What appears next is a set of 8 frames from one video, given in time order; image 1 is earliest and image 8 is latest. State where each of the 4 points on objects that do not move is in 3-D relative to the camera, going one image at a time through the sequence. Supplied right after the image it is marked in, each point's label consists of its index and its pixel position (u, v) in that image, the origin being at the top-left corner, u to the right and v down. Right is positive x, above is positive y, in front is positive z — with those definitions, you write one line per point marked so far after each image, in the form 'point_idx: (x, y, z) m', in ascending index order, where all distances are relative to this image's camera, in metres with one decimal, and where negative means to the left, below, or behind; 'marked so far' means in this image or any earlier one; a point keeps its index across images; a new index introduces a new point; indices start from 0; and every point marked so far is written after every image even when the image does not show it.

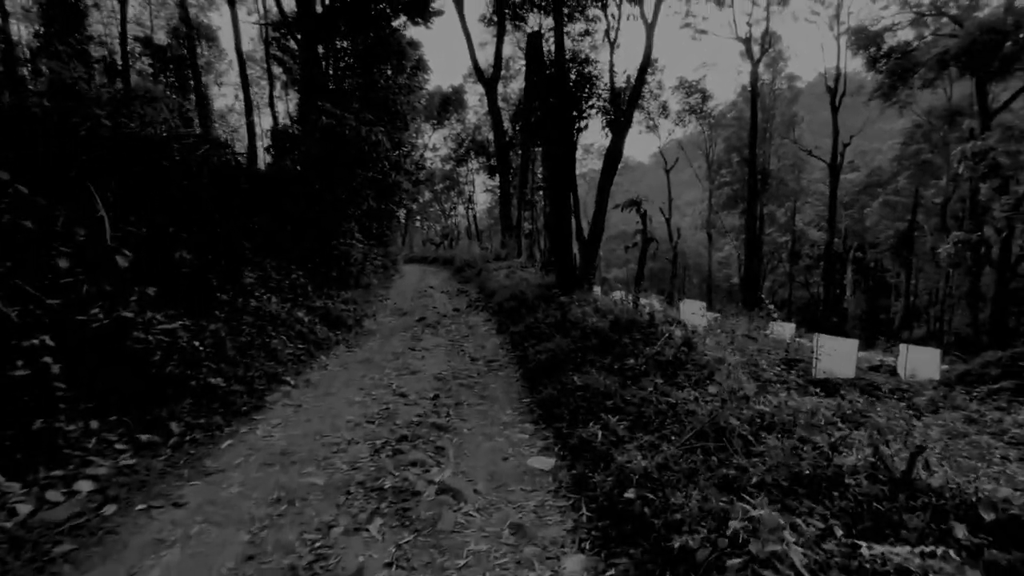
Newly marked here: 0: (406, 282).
0: (-4.4, +0.2, +19.8) m
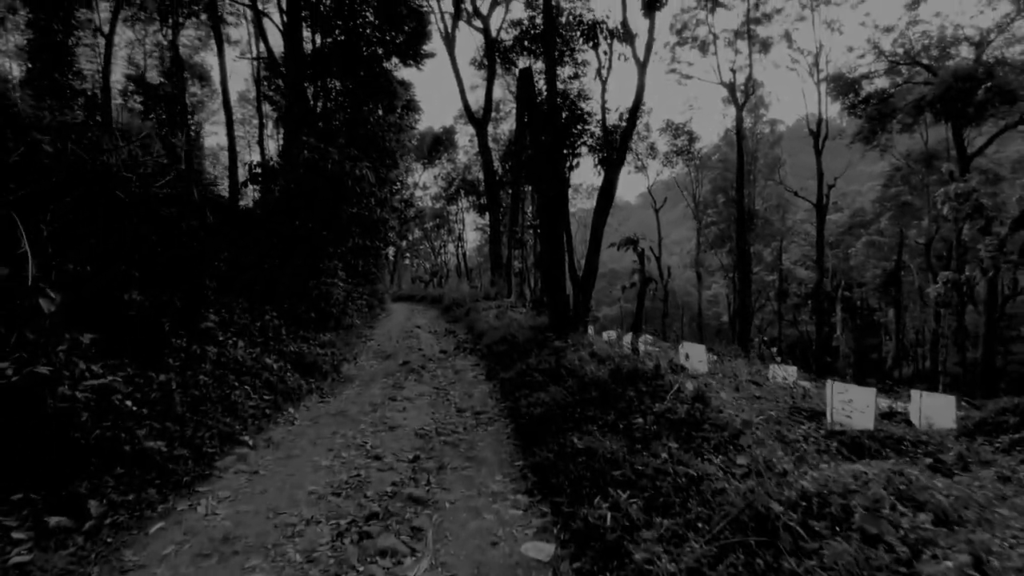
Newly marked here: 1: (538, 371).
0: (-4.8, -1.4, +19.1) m
1: (+0.4, -1.3, +7.5) m
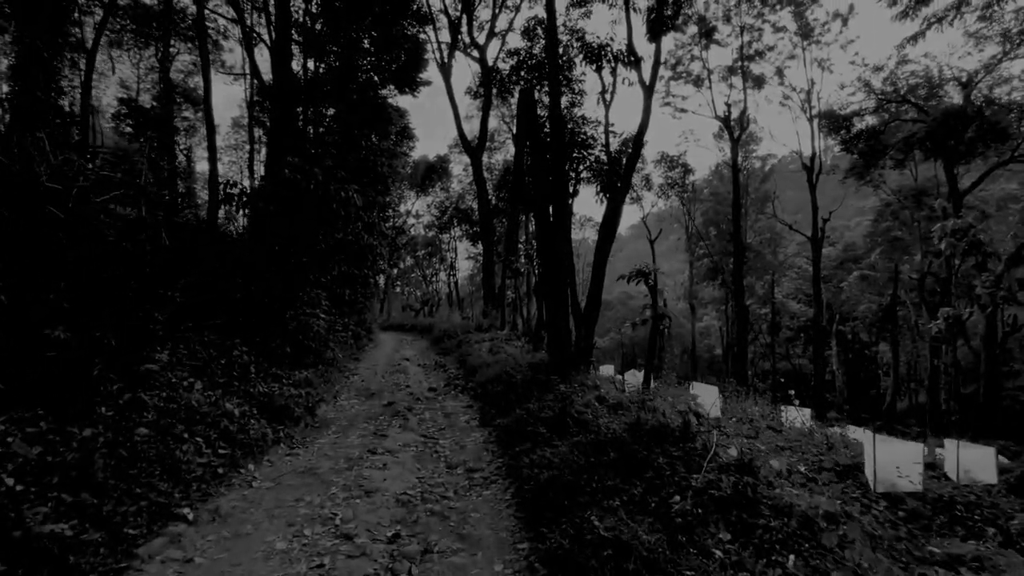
0: (-5.0, -2.5, +18.1) m
1: (+0.4, -1.8, +6.6) m
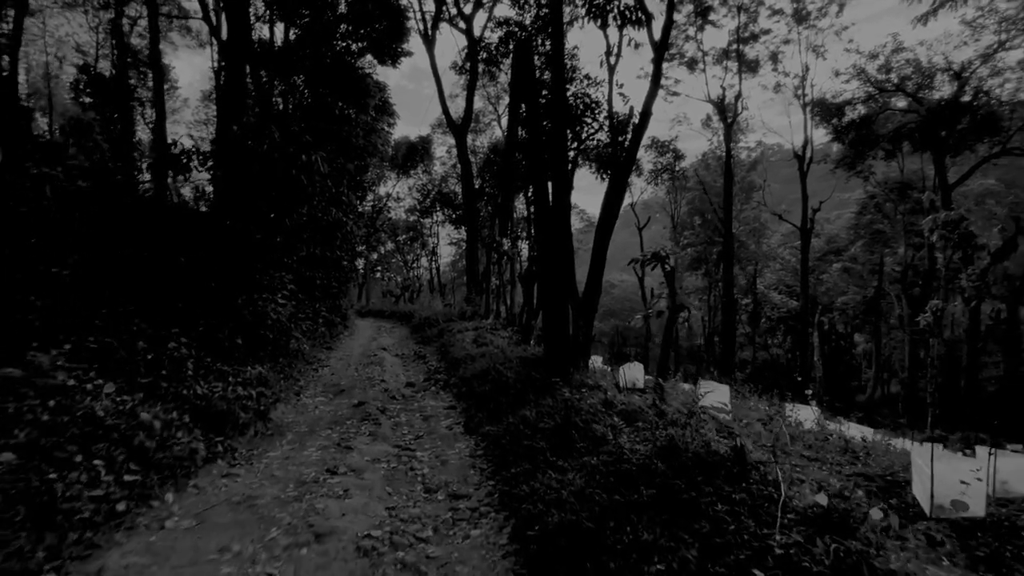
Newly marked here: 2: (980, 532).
0: (-5.5, -2.0, +16.8) m
1: (+0.3, -1.6, +5.5) m
2: (+4.6, -2.5, +4.8) m
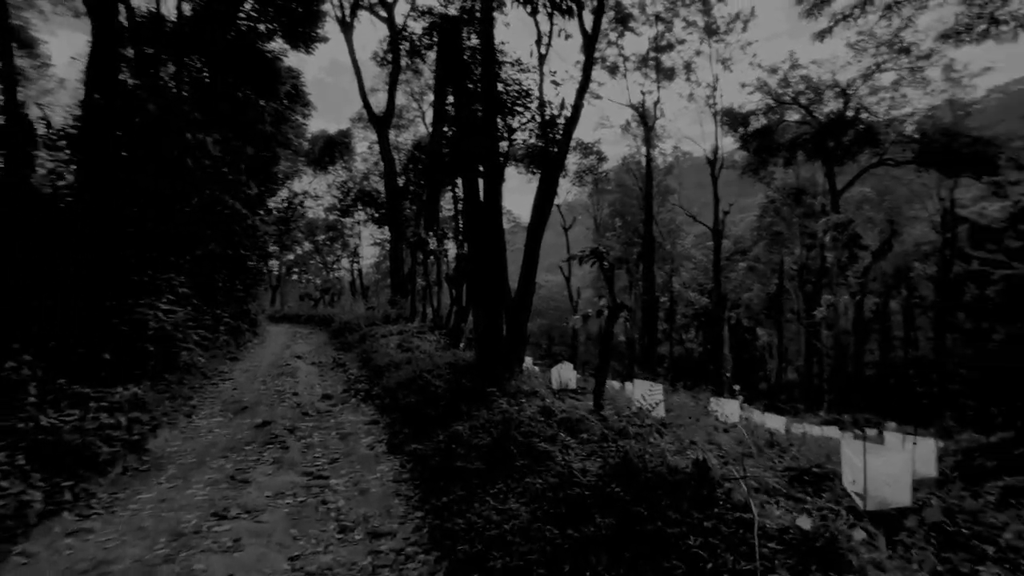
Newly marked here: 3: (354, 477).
0: (-7.9, -2.1, +15.1) m
1: (-0.4, -1.6, +4.9) m
2: (+4.0, -2.4, +4.8) m
3: (-1.7, -2.0, +5.1) m
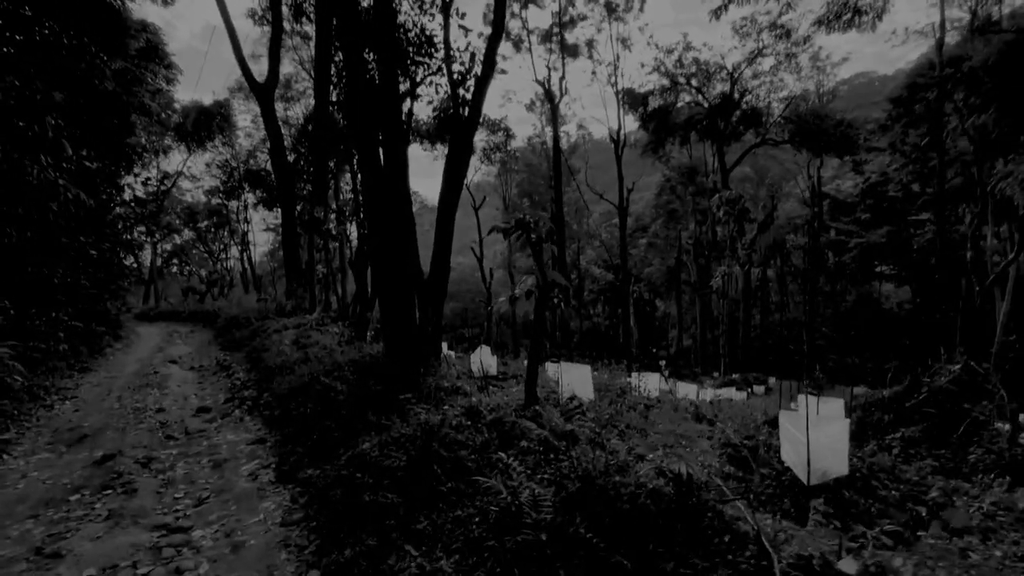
0: (-10.2, -1.9, +12.6) m
1: (-1.0, -1.4, +3.9) m
2: (+3.3, -2.1, +4.6) m
3: (-2.3, -1.9, +3.9) m
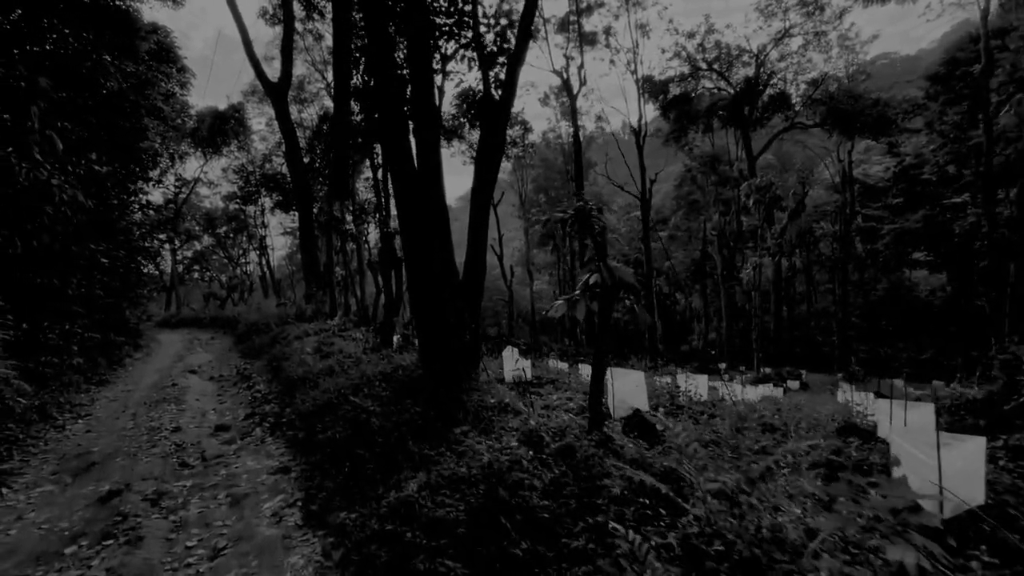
0: (-9.4, -2.2, +12.1) m
1: (-0.4, -1.5, +3.1) m
2: (+3.9, -2.0, +3.7) m
3: (-1.8, -2.0, +3.2) m
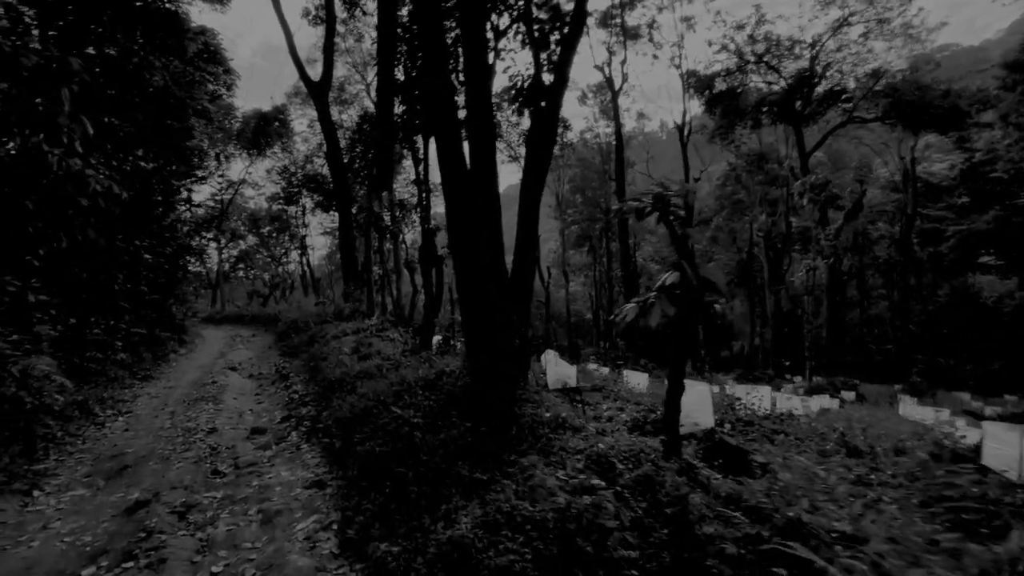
0: (-8.3, -2.1, +12.1) m
1: (0.0, -1.5, +2.5) m
2: (+4.4, -2.0, +2.8) m
3: (-1.4, -2.0, +2.7) m
